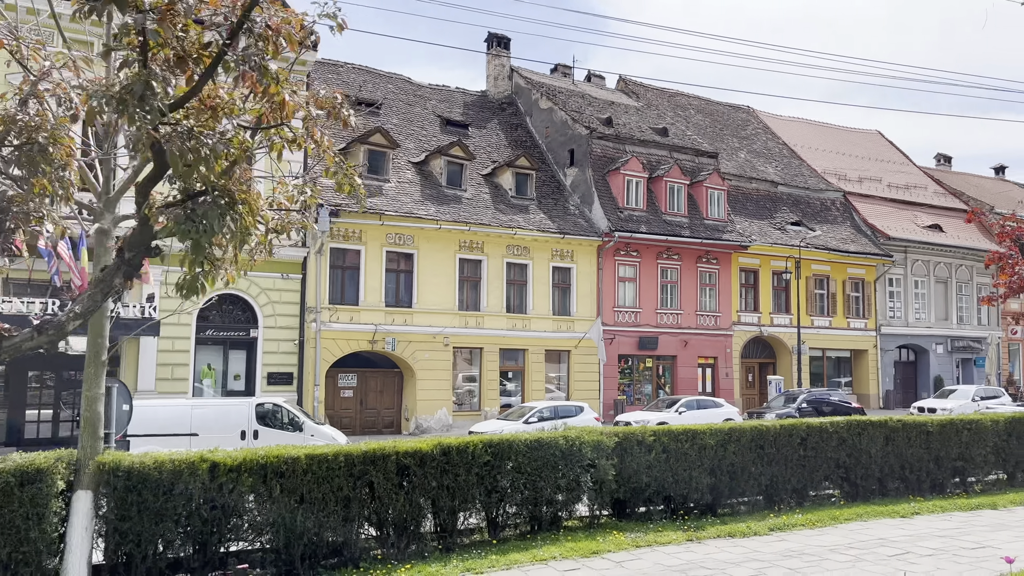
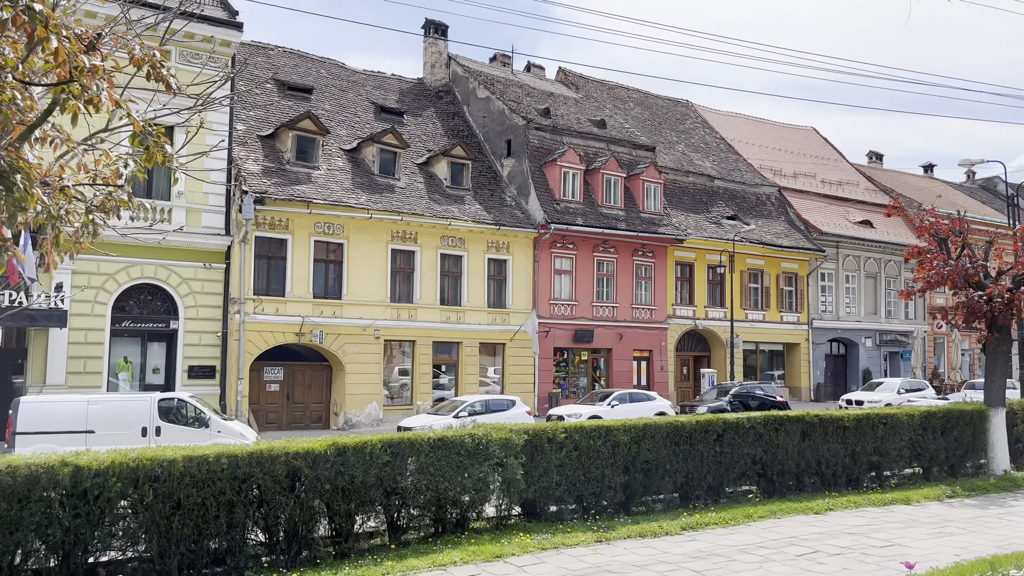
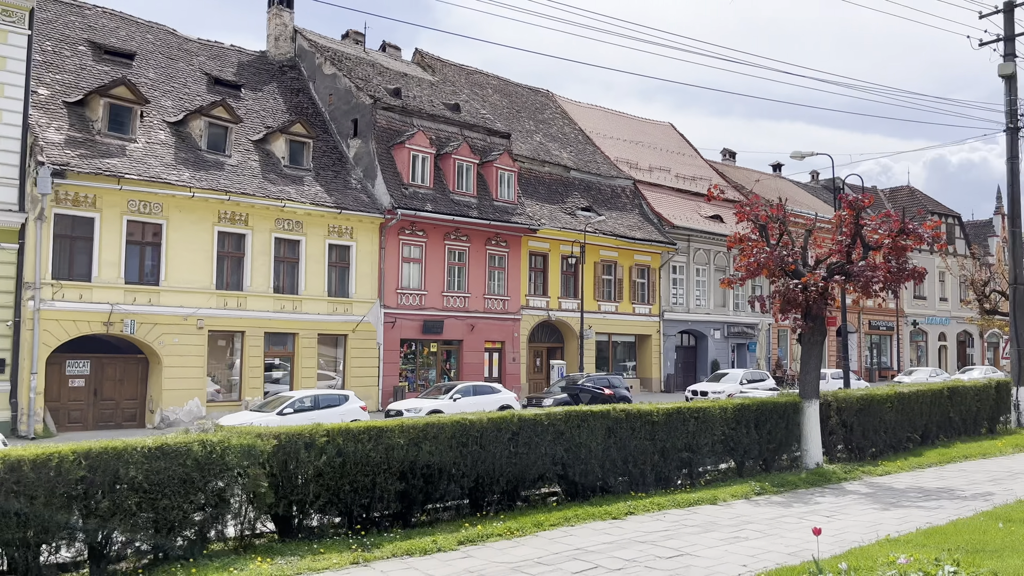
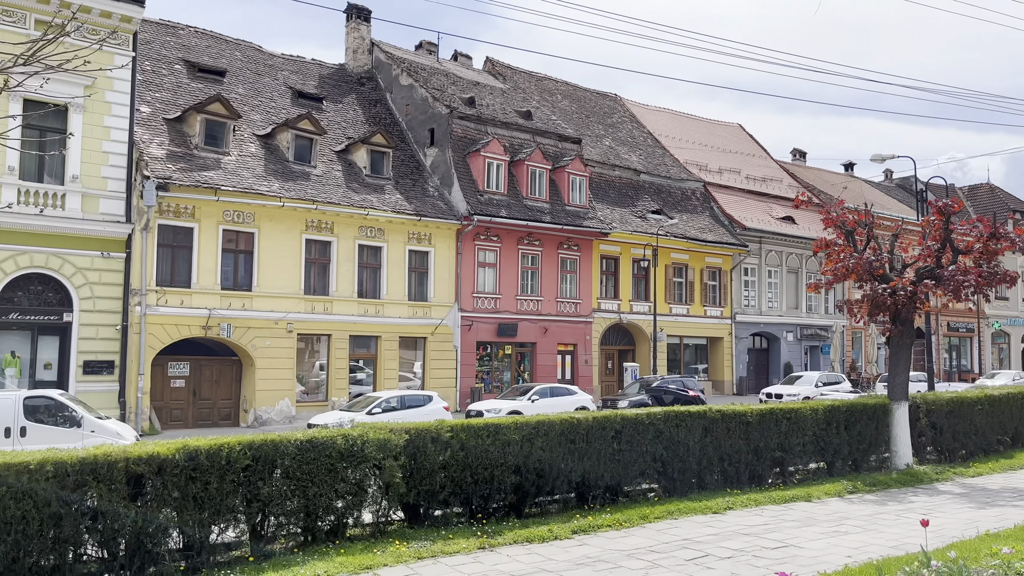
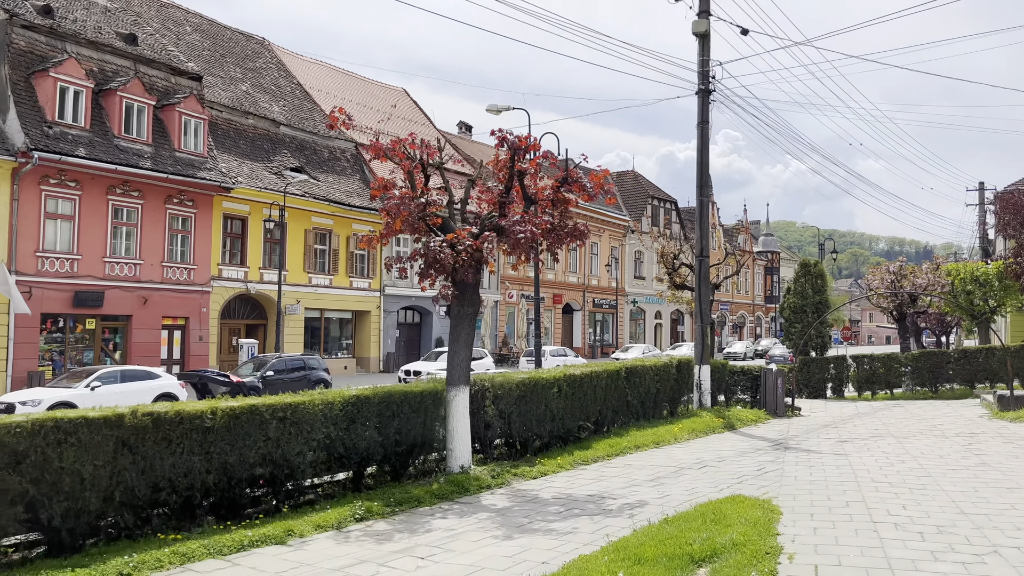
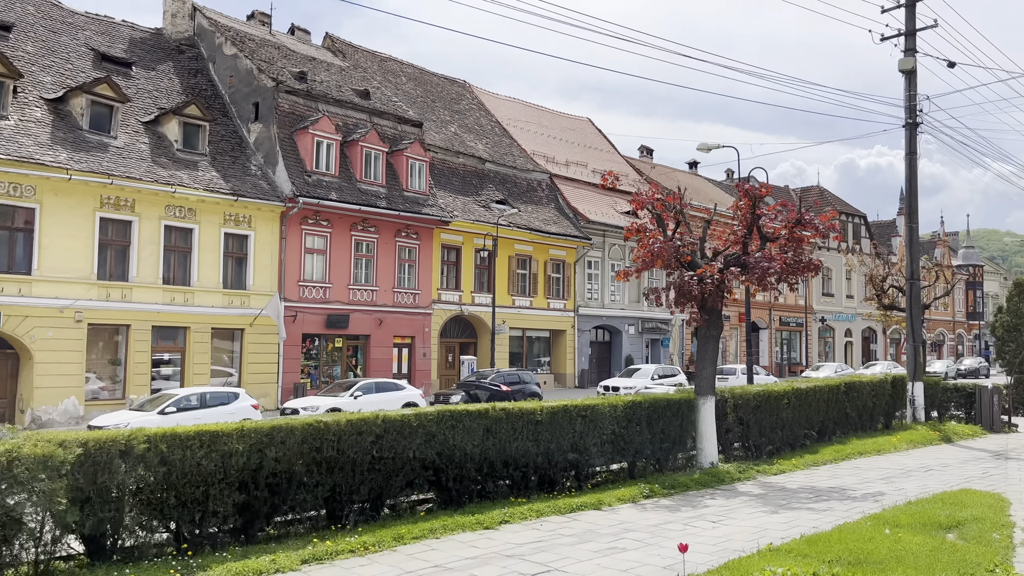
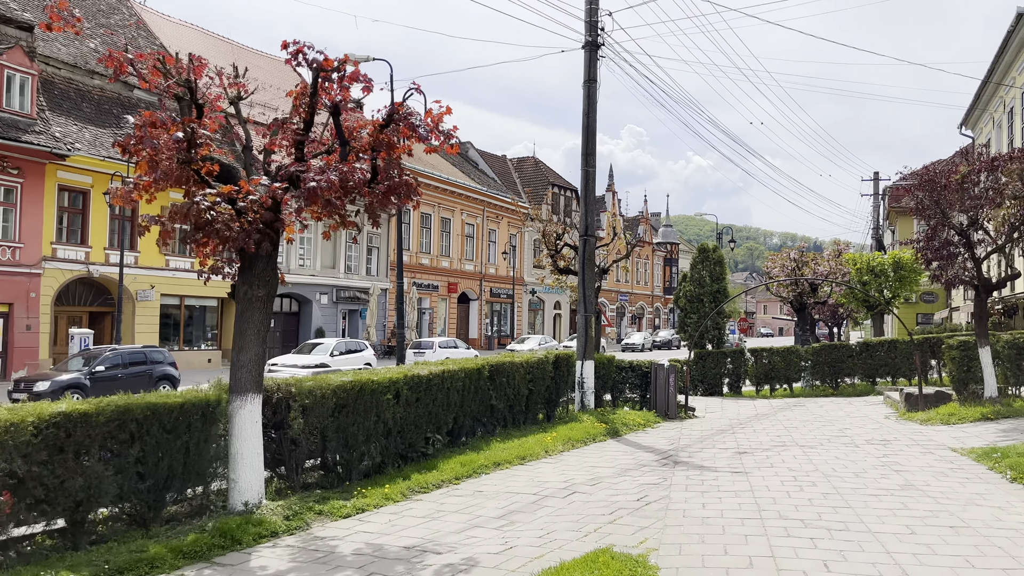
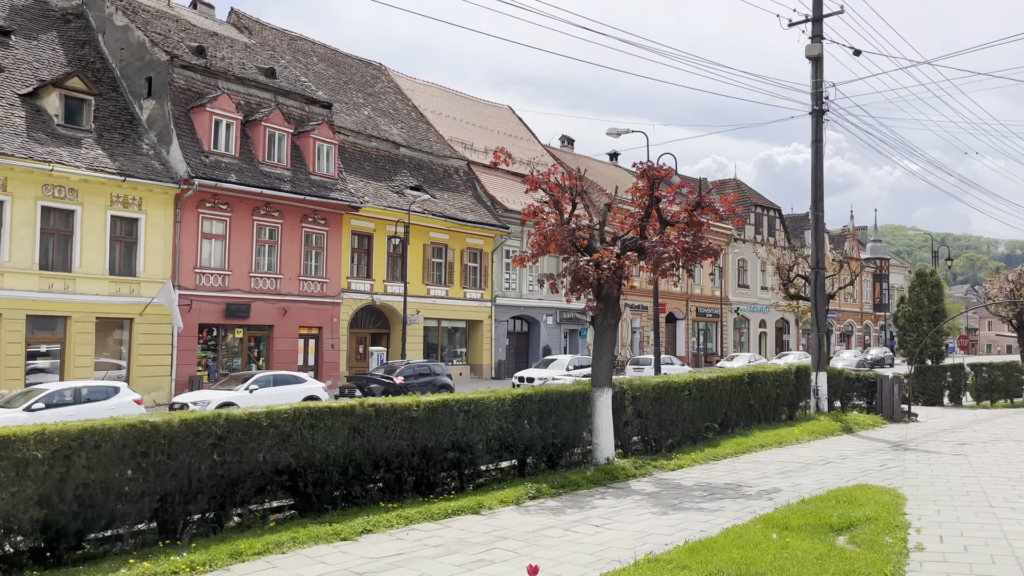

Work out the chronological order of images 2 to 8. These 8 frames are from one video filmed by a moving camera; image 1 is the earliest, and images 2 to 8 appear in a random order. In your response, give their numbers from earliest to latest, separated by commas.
2, 4, 3, 6, 8, 5, 7
